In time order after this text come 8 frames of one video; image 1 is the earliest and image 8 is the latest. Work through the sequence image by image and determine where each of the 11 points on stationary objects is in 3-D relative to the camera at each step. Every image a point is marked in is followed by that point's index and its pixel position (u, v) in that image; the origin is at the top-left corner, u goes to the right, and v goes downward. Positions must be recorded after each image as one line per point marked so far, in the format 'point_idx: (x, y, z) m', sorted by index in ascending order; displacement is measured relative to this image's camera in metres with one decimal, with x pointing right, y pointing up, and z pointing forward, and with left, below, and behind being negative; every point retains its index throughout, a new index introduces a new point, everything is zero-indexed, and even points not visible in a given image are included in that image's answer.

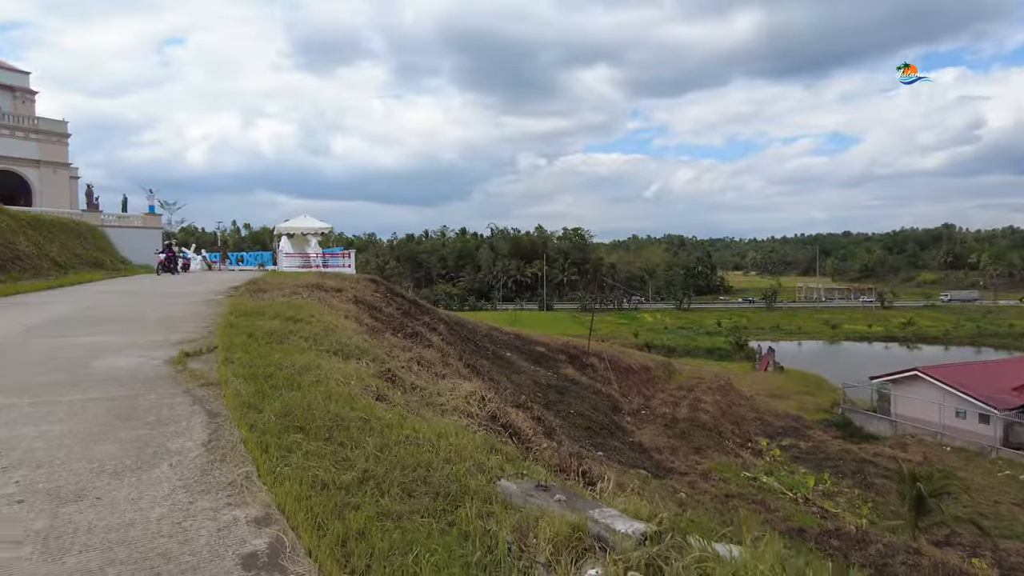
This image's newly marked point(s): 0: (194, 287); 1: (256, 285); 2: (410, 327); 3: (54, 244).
0: (-6.9, 0.0, +14.3) m
1: (-5.2, +0.1, +13.4) m
2: (-2.1, -0.8, +13.3) m
3: (-13.1, +1.3, +18.8) m
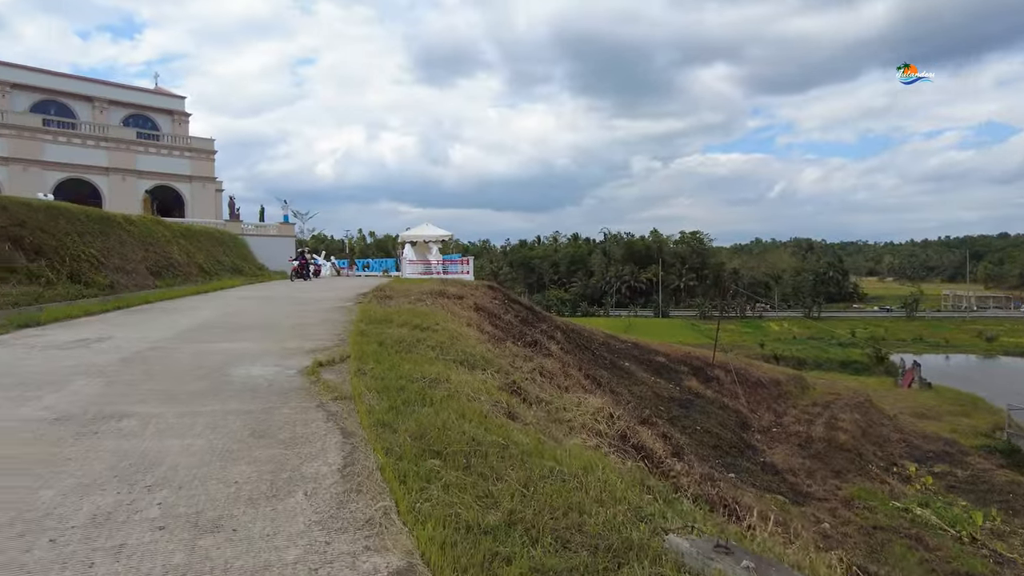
0: (-4.2, -0.1, +14.8) m
1: (-2.7, -0.1, +13.6) m
2: (+0.4, -1.0, +13.0) m
3: (-9.5, +1.1, +20.3) m
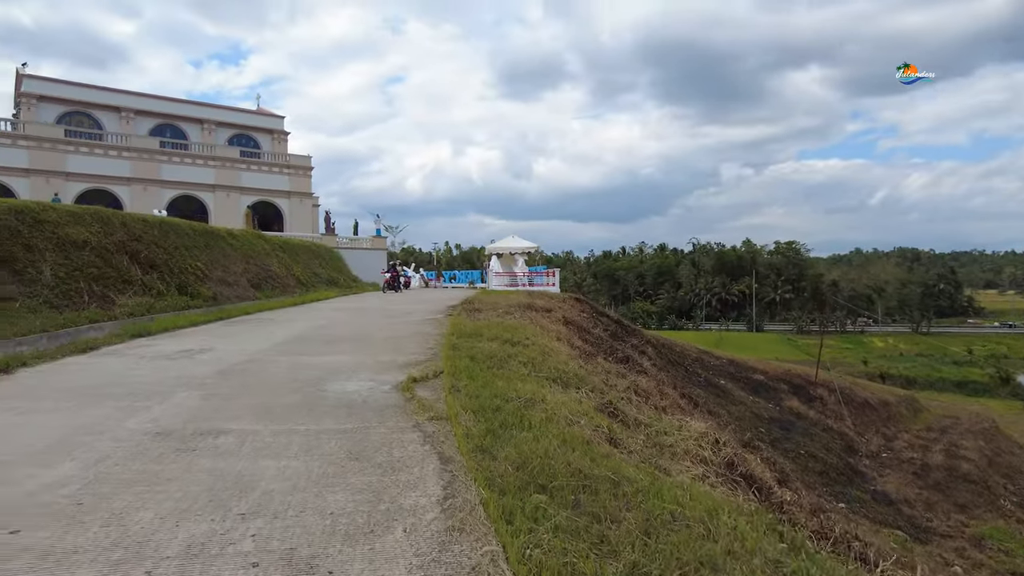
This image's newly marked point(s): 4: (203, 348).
0: (-2.2, -0.4, +14.9) m
1: (-0.9, -0.3, +13.6) m
2: (+2.1, -1.2, +12.5) m
3: (-6.8, +0.8, +21.1) m
4: (-3.6, -0.7, +7.6) m
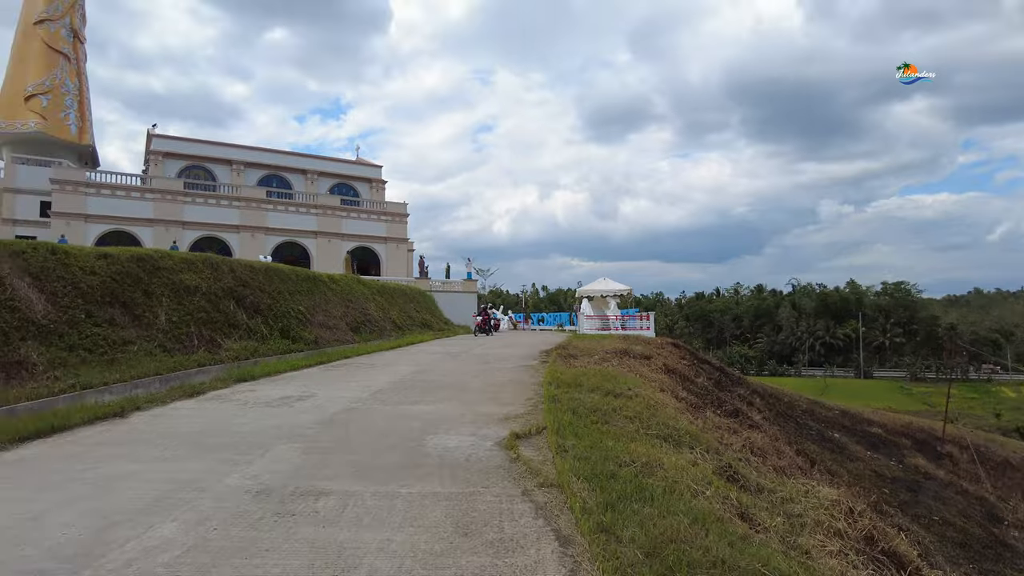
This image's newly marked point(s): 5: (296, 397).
0: (-0.1, -1.4, +14.7) m
1: (+1.1, -1.2, +13.2) m
2: (+3.9, -2.0, +11.7) m
3: (-3.8, -0.7, +21.4) m
4: (-2.4, -1.2, +7.6) m
5: (-2.5, -1.2, +7.5) m
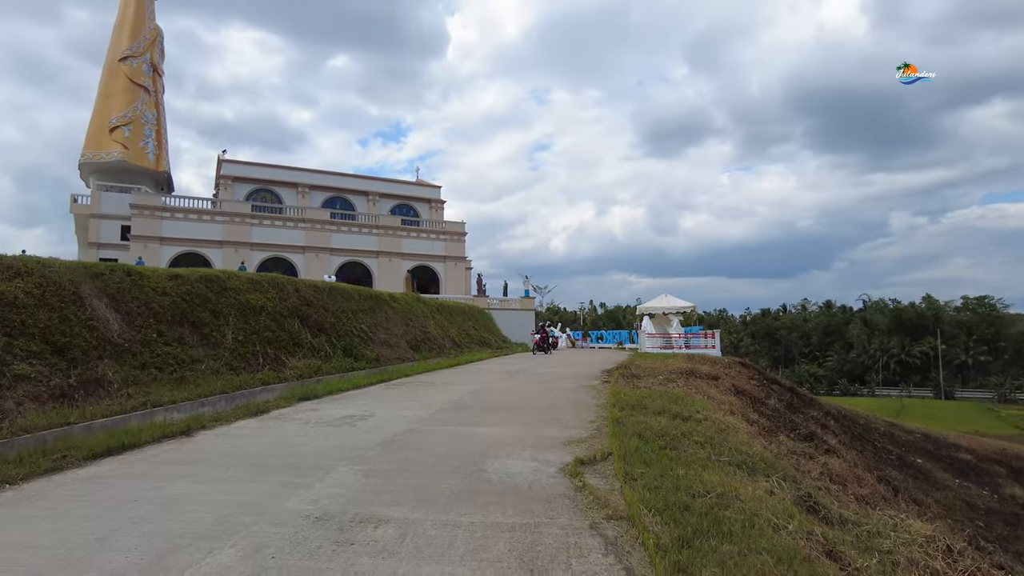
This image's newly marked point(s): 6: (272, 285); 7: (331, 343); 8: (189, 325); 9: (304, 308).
0: (+1.2, -1.8, +14.4) m
1: (+2.2, -1.6, +12.8) m
2: (+4.9, -2.3, +11.1) m
3: (-1.9, -1.3, +21.5) m
4: (-1.7, -1.5, +7.5) m
5: (-1.8, -1.5, +7.4) m
6: (-4.5, +0.1, +12.3) m
7: (-3.6, -1.1, +13.0) m
8: (-5.0, -0.6, +10.0) m
9: (-4.1, -0.4, +12.8) m
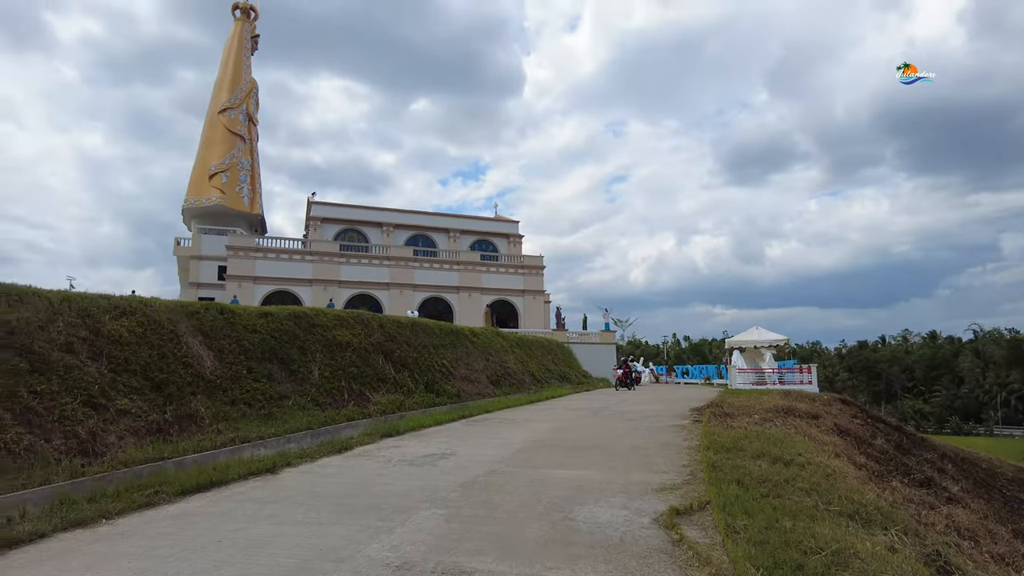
0: (+3.0, -2.5, +13.8) m
1: (+3.8, -2.2, +12.1) m
2: (+6.2, -2.8, +10.0) m
3: (+0.7, -2.4, +21.2) m
4: (-0.8, -1.9, +7.4) m
5: (-0.8, -1.9, +7.3) m
6: (-3.0, -0.6, +12.5) m
7: (-2.0, -1.8, +13.0) m
8: (-3.7, -1.2, +10.3) m
9: (-2.5, -1.1, +12.9) m
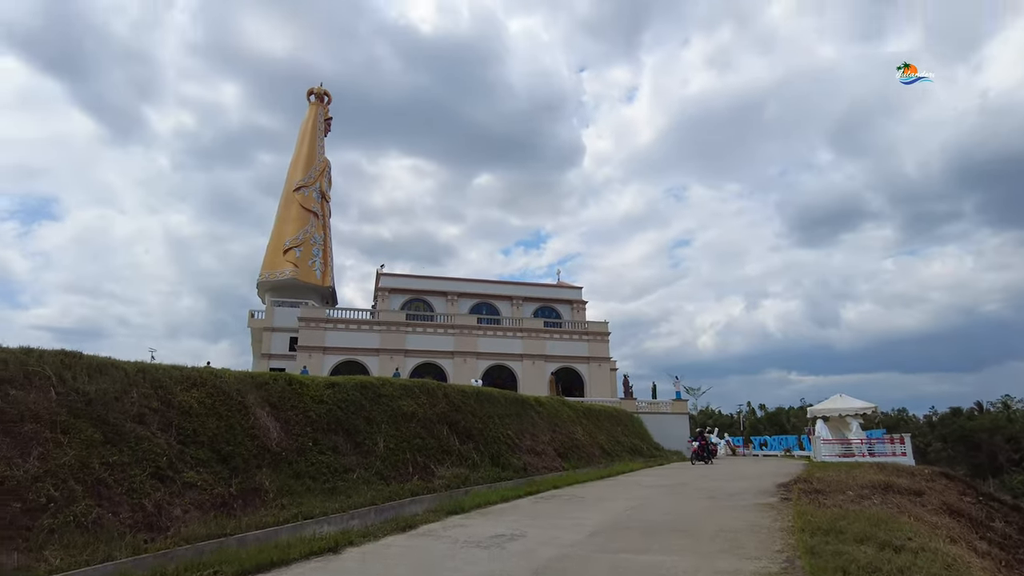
0: (+4.4, -3.8, +12.9) m
1: (+5.0, -3.3, +11.1) m
2: (+7.3, -3.6, +8.8) m
3: (+2.8, -4.5, +20.4) m
4: (0.0, -2.6, +6.9) m
5: (-0.1, -2.6, +6.8) m
6: (-1.7, -1.9, +12.4) m
7: (-0.7, -3.1, +12.6) m
8: (-2.6, -2.2, +10.1) m
9: (-1.2, -2.4, +12.7) m
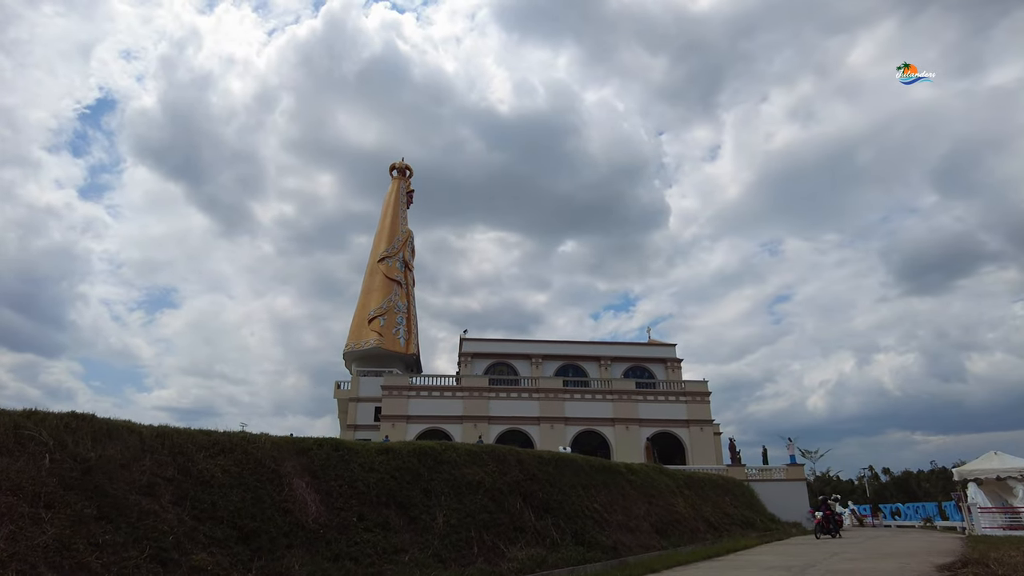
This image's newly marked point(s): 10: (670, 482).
0: (+5.8, -4.3, +10.3) m
1: (+6.2, -3.6, +8.6) m
2: (+8.1, -3.6, +6.0) m
3: (+5.4, -5.8, +17.9) m
4: (+0.6, -2.8, +5.2) m
5: (+0.5, -2.8, +5.1) m
6: (-0.4, -2.8, +10.9) m
7: (+0.8, -3.9, +10.8) m
8: (-1.6, -2.9, +8.7) m
9: (+0.2, -3.3, +11.0) m
10: (+3.9, -4.9, +16.5) m
